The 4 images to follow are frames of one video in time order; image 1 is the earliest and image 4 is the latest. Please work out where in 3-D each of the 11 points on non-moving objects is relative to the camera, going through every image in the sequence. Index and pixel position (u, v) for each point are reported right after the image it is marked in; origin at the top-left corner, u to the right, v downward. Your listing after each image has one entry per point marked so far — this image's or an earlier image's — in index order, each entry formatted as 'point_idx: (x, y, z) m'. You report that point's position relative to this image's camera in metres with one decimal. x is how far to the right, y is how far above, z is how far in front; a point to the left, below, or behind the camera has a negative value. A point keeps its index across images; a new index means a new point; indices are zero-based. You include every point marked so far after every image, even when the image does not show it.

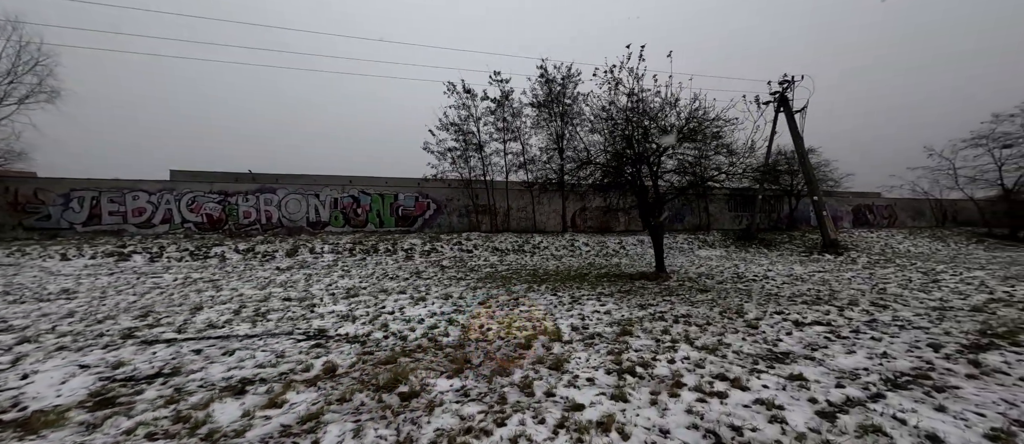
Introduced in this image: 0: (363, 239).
0: (-8.1, -0.9, +19.5) m
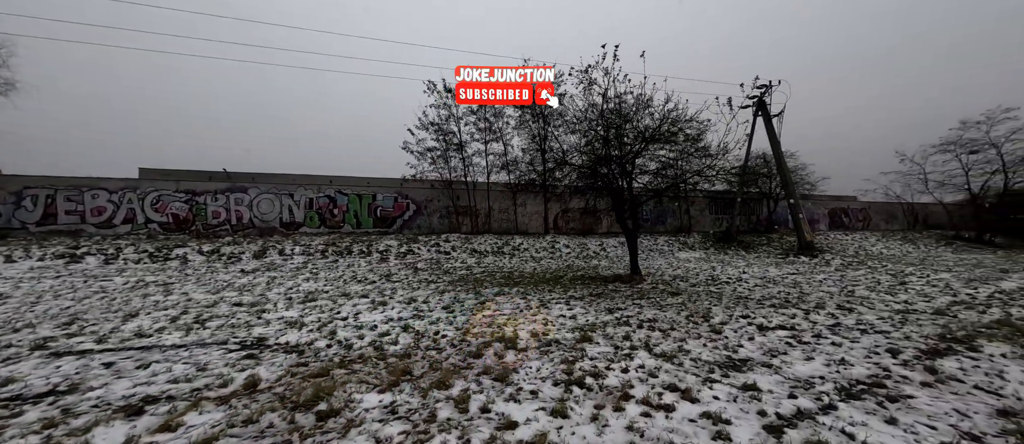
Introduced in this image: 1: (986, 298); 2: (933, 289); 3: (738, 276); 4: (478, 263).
0: (-9.2, -0.9, +19.0) m
1: (+12.0, -1.9, +9.3) m
2: (+12.7, -2.0, +11.0) m
3: (+8.7, -2.1, +14.2) m
4: (-1.6, -1.9, +17.1) m
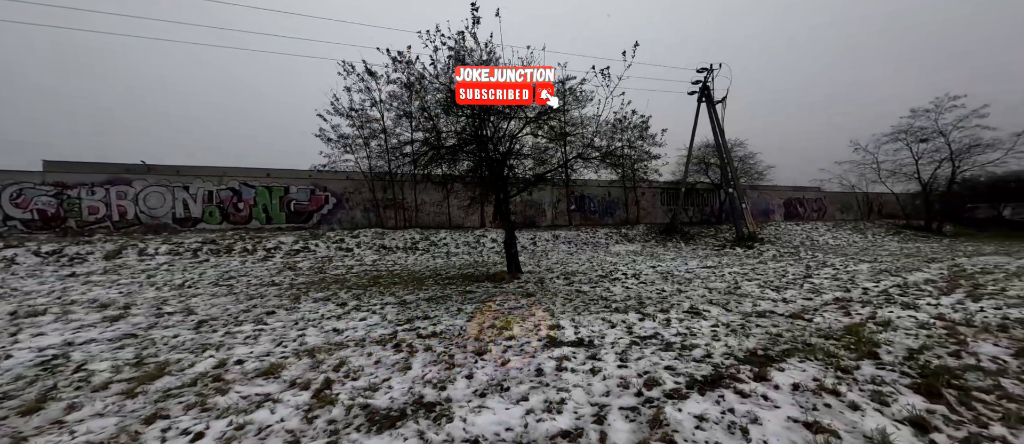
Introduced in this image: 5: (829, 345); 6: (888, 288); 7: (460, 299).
0: (-13.5, -0.7, +17.0) m
1: (+8.1, -1.6, +8.1) m
2: (+8.7, -1.6, +9.9) m
3: (+4.6, -1.7, +12.9) m
4: (-5.8, -1.6, +15.5) m
5: (+4.0, -1.5, +4.6) m
6: (+9.2, -1.6, +8.9) m
7: (-1.1, -1.7, +7.9) m
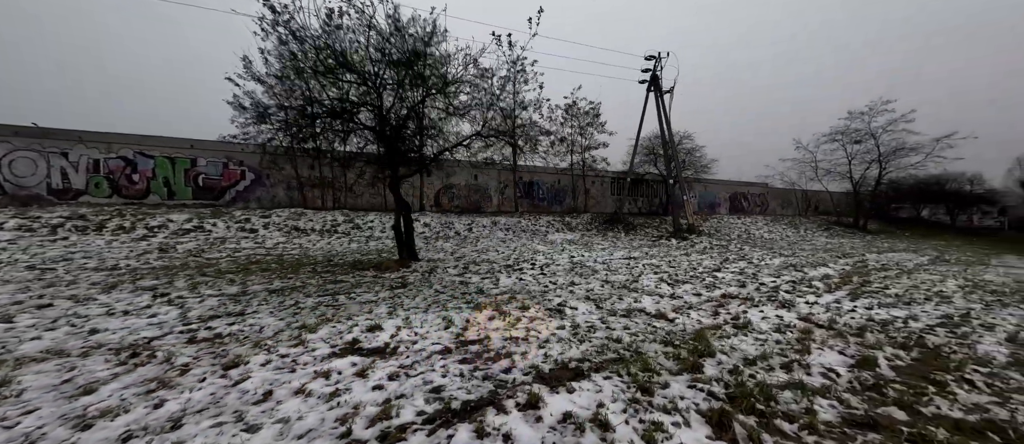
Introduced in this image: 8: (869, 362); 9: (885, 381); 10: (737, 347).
0: (-16.8, +0.4, +14.8) m
1: (+5.4, -1.5, +7.8) m
2: (+5.8, -1.5, +9.6) m
3: (+1.5, -1.3, +12.3) m
4: (-9.1, -0.8, +14.0) m
5: (+1.6, -1.4, +3.9) m
6: (+6.5, -1.5, +8.7) m
7: (-3.8, -1.3, +6.9) m
8: (+3.9, -1.5, +4.0) m
9: (+3.7, -1.6, +3.6) m
10: (+2.6, -1.4, +4.2) m
